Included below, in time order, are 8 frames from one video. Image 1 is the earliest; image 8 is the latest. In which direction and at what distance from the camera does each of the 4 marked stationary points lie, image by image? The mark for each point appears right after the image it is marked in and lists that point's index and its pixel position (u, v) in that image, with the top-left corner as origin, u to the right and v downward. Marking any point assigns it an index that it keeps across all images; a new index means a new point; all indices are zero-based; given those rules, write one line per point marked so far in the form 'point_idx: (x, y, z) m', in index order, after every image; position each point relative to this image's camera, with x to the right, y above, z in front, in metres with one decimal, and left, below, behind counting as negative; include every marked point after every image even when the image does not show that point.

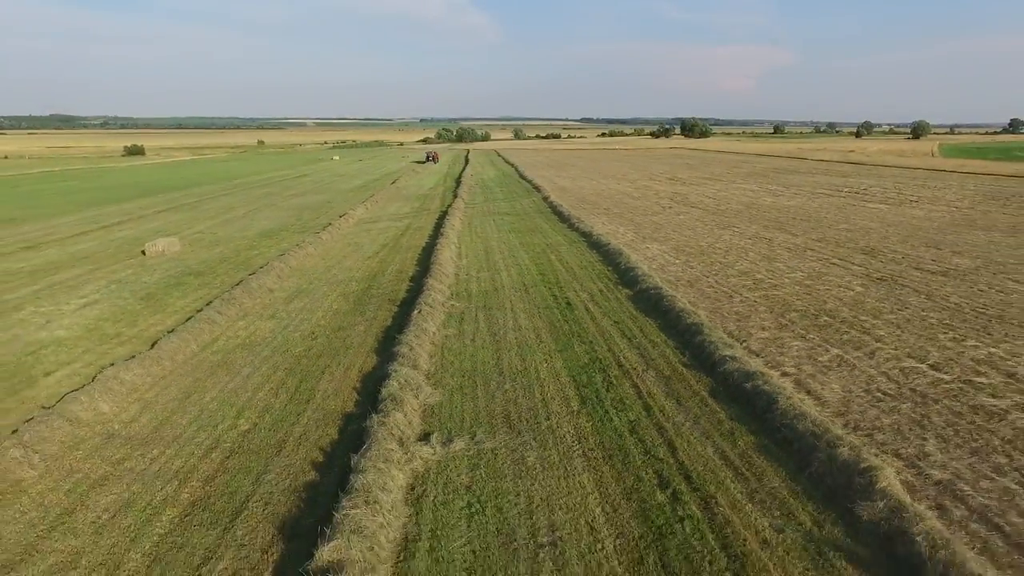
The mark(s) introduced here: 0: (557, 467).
0: (+0.5, -2.1, +7.8) m
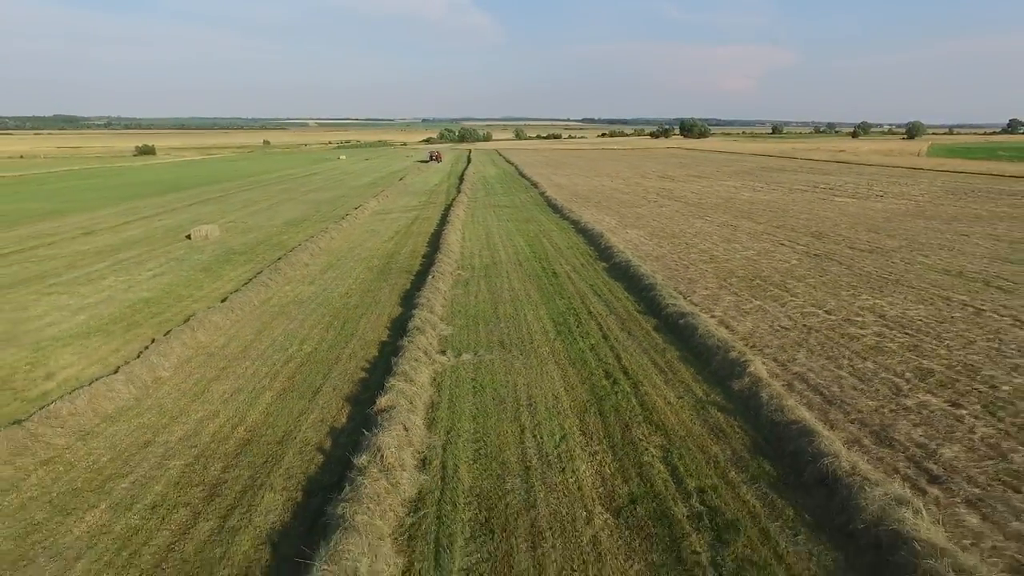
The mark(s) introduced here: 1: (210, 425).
0: (+0.4, -1.3, +11.1) m
1: (-4.5, -2.0, +9.3) m
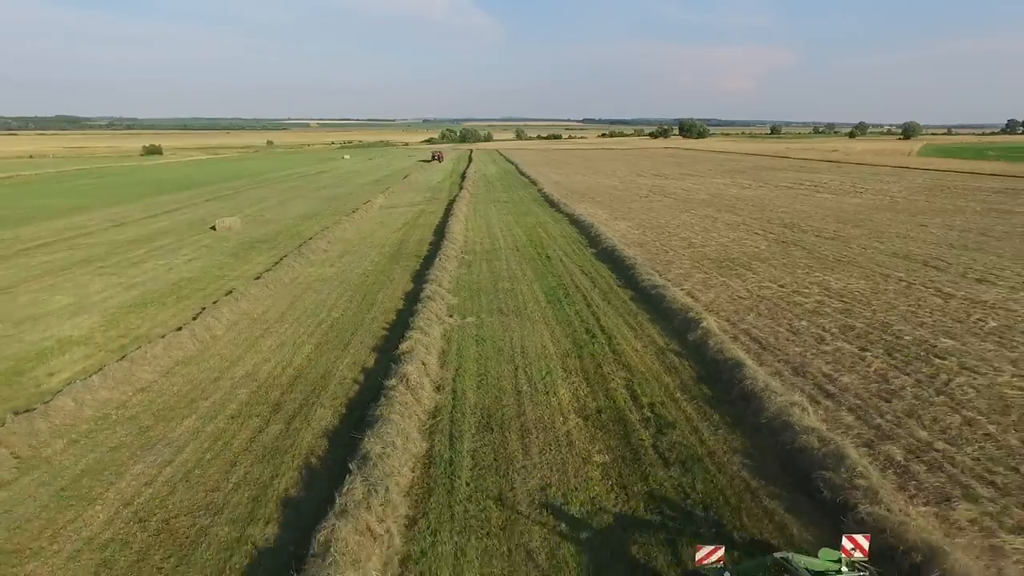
0: (+0.3, -0.7, +13.4) m
1: (-4.6, -1.4, +11.5) m
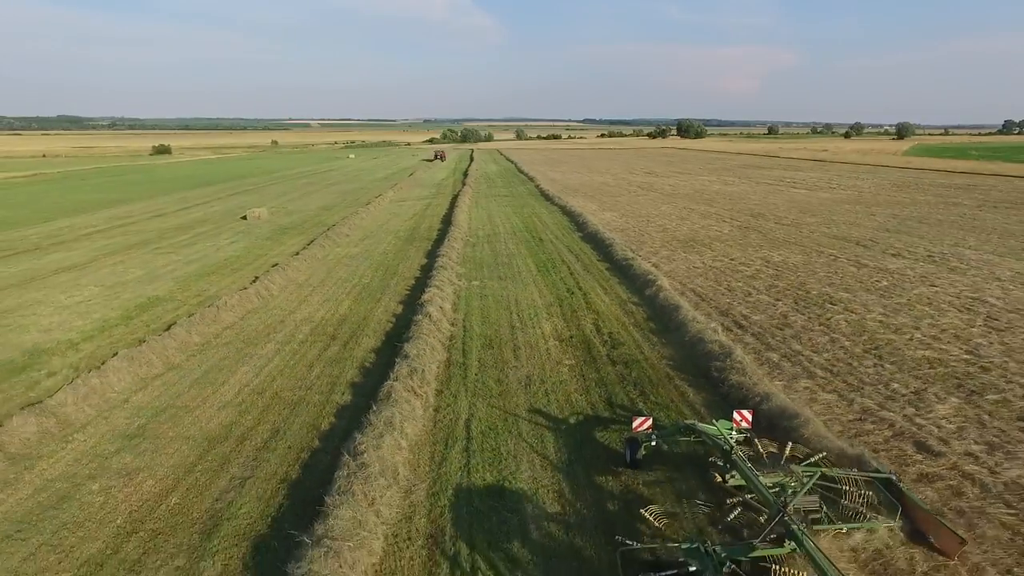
0: (+0.2, +0.1, +16.8) m
1: (-4.7, -0.6, +14.9) m
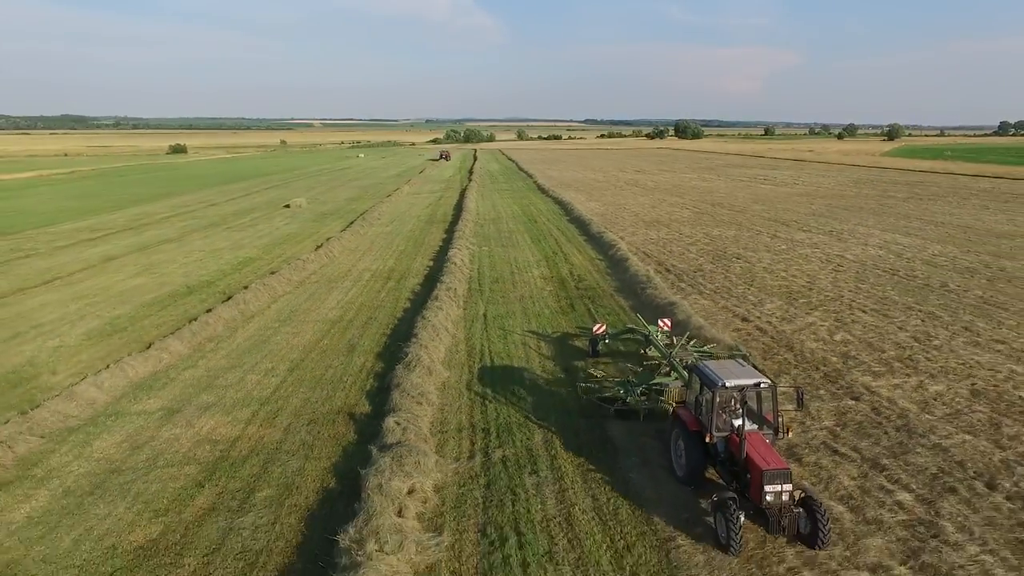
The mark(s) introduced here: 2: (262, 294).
0: (+0.2, +1.4, +22.7) m
1: (-4.7, +0.7, +20.8) m
2: (-6.6, -0.2, +16.3) m
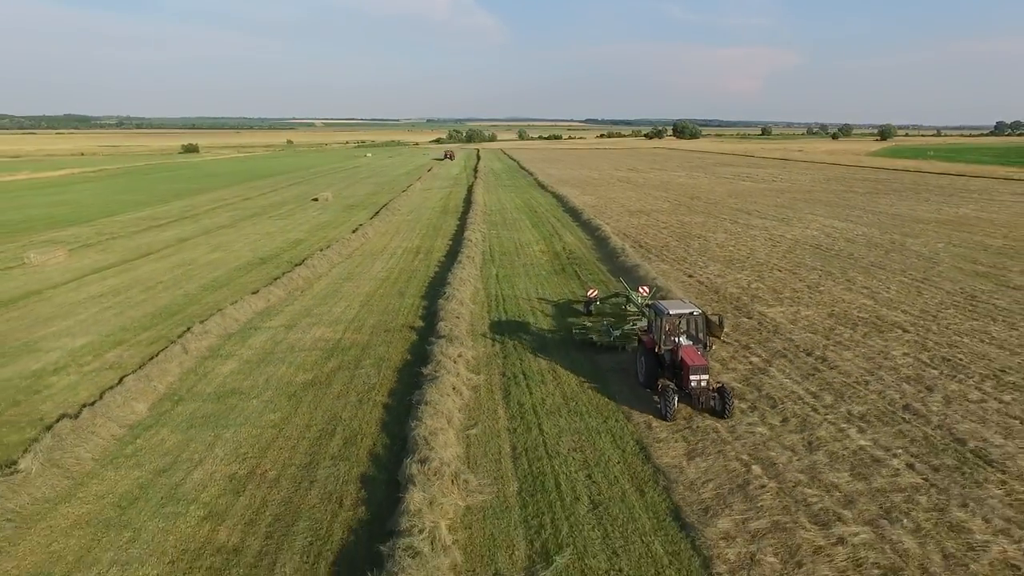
0: (+0.4, +2.4, +27.4) m
1: (-4.5, +1.8, +25.6) m
2: (-6.4, +0.9, +21.1) m
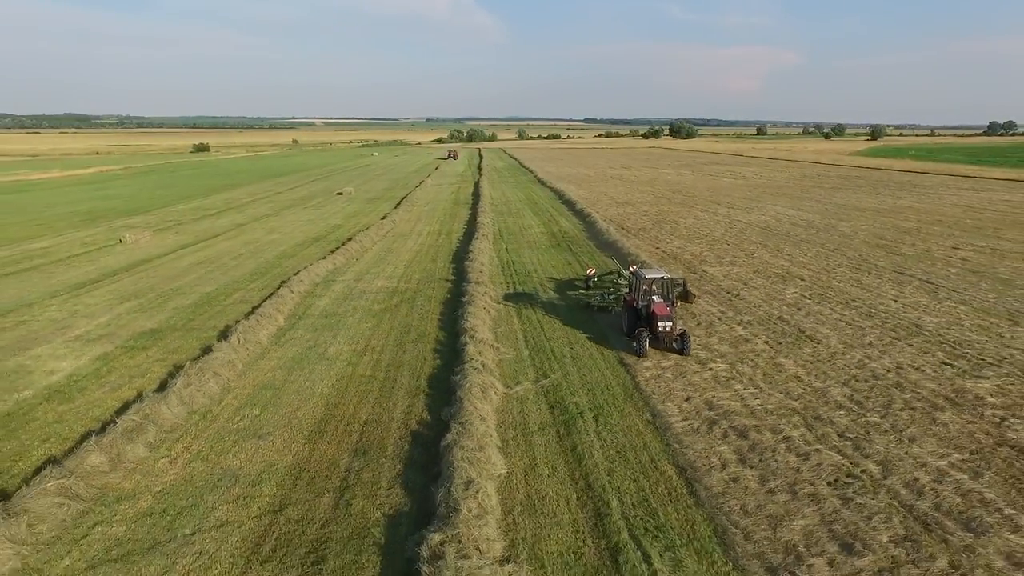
0: (+0.6, +3.6, +32.6) m
1: (-4.3, +2.9, +30.7) m
2: (-6.2, +2.0, +26.2) m
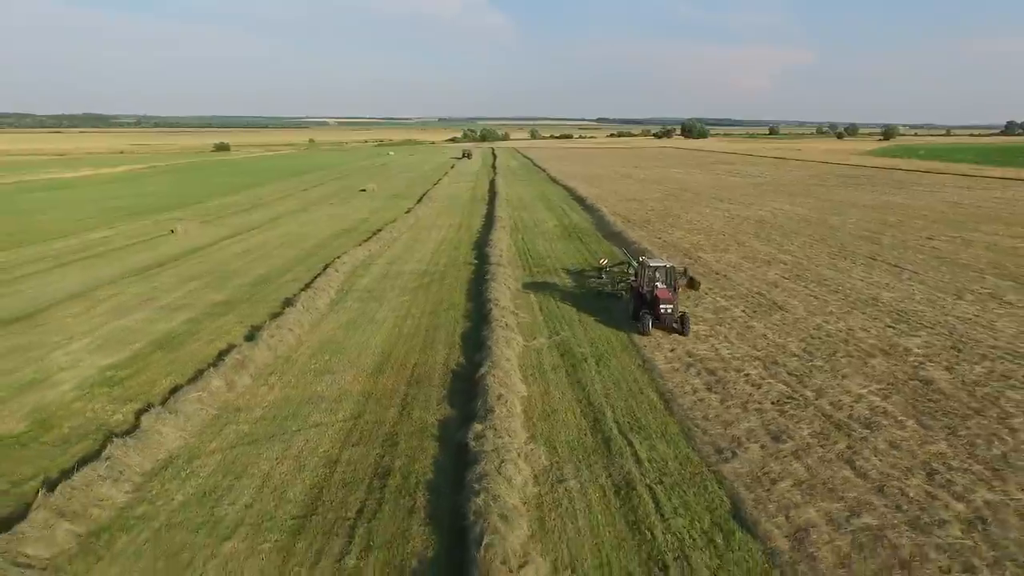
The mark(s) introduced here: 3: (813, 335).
0: (+1.5, +4.2, +35.1) m
1: (-3.5, +3.6, +33.4) m
2: (-5.5, +2.6, +28.9) m
3: (+6.6, -1.0, +13.6) m
